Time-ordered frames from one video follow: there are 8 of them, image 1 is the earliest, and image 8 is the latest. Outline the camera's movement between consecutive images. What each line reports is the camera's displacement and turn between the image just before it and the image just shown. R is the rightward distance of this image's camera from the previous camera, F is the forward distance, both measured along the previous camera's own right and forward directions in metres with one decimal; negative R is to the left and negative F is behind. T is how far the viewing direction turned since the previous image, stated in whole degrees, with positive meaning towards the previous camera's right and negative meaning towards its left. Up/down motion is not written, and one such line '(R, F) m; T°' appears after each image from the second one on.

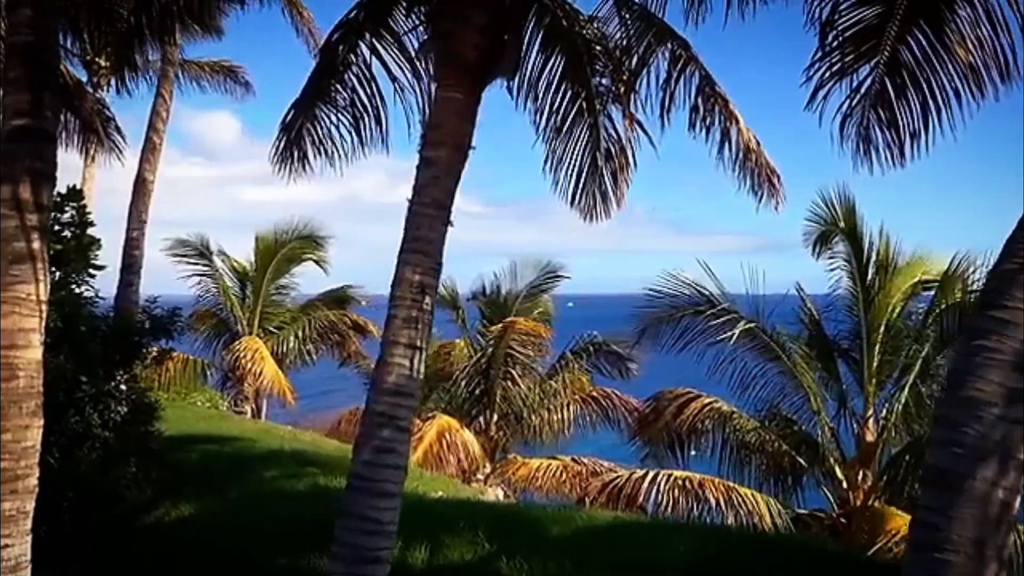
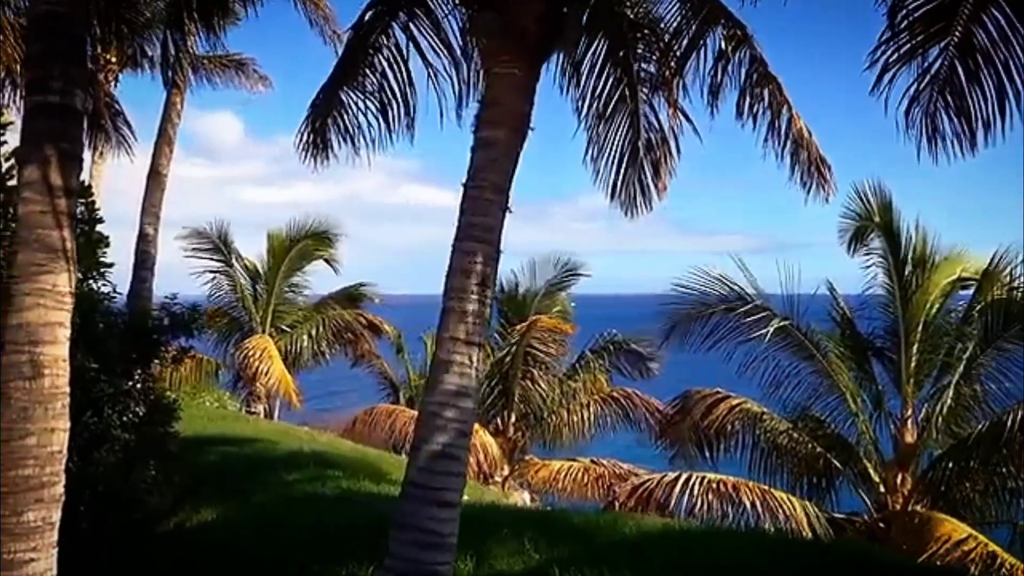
(-0.3, +0.4) m; 0°
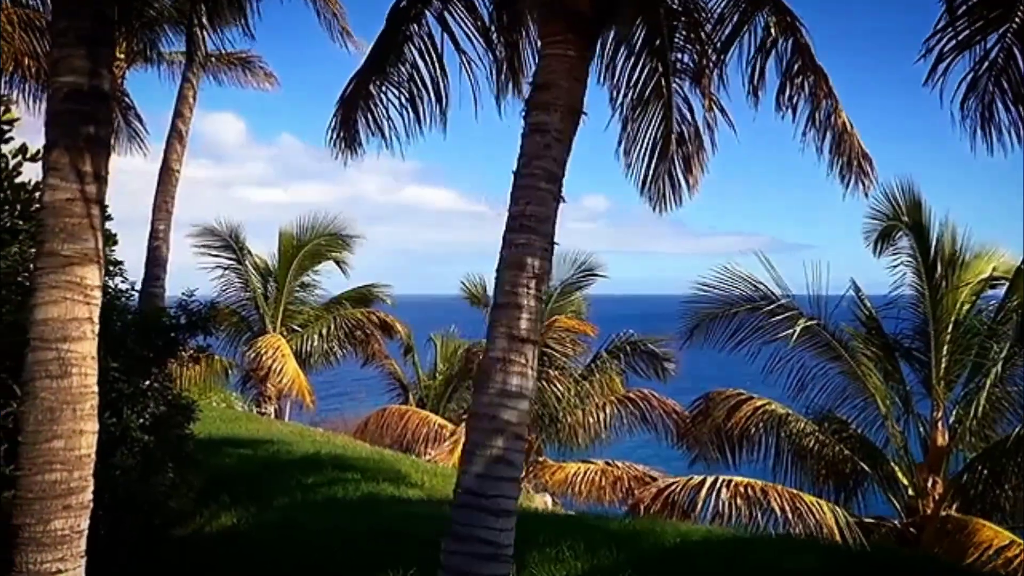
(-0.2, +0.3) m; 0°
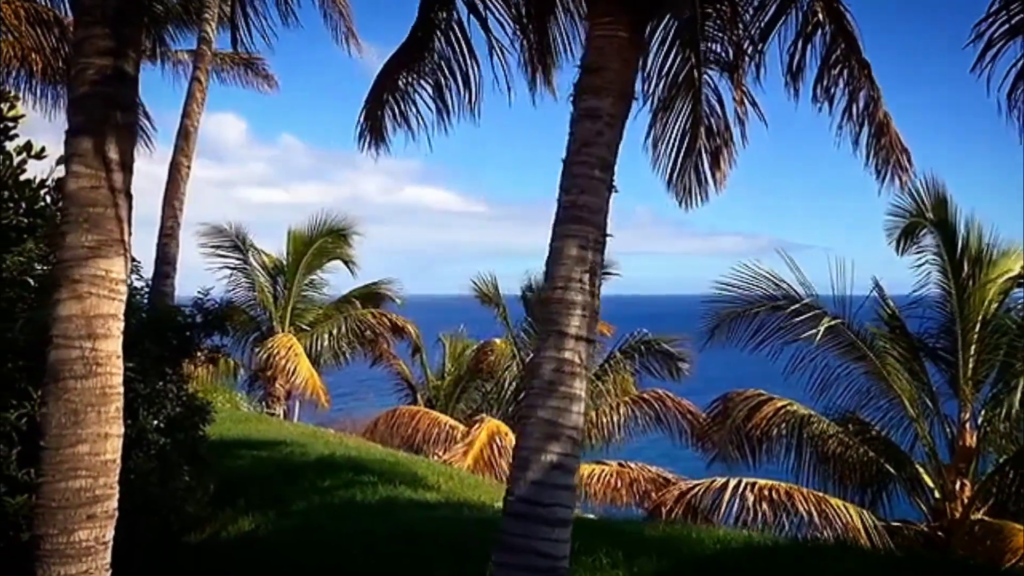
(-0.2, +0.2) m; 0°
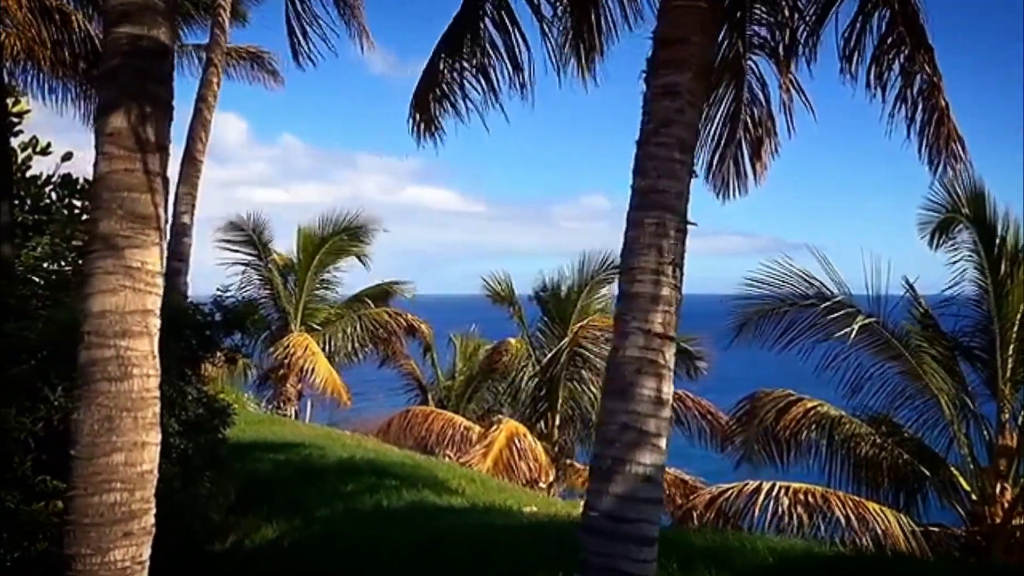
(-0.2, +0.3) m; 0°
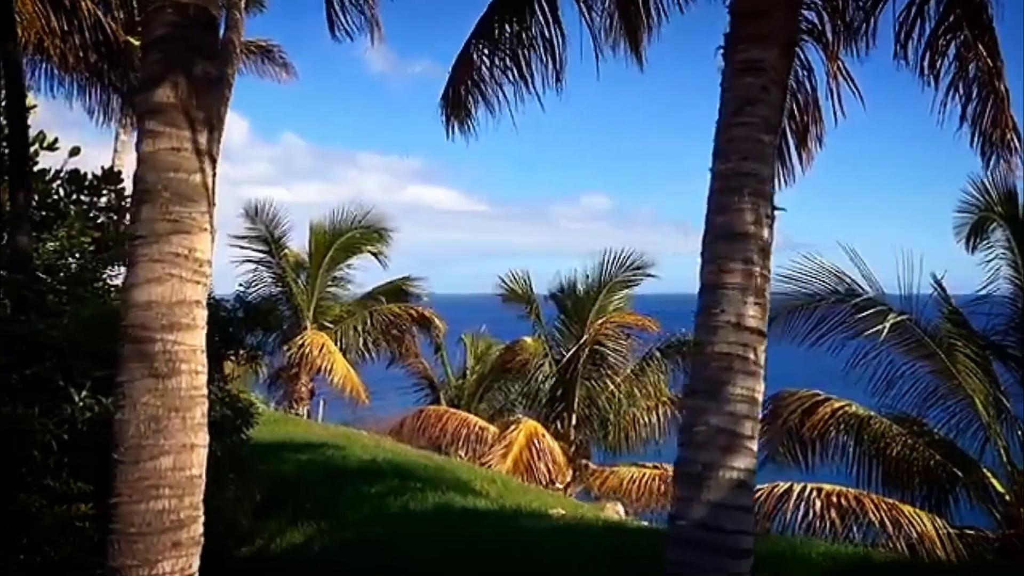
(-0.2, +0.2) m; 0°
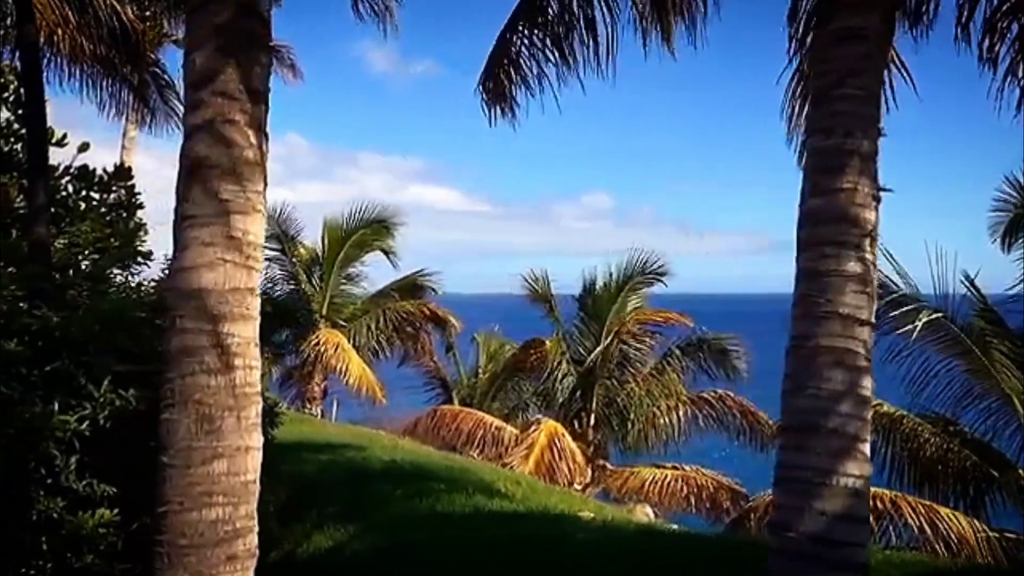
(-0.2, +0.3) m; 0°
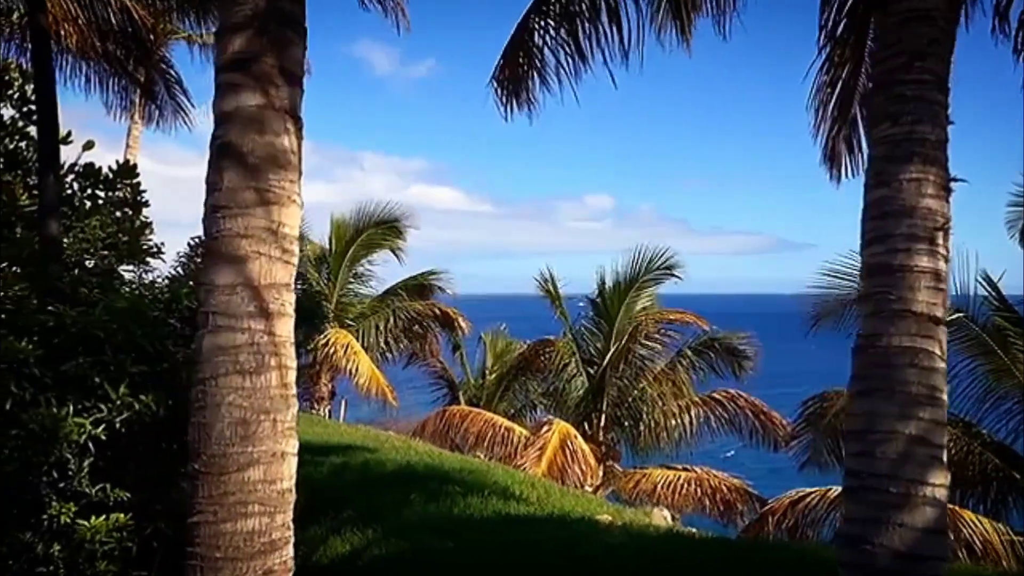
(-0.1, +0.2) m; 0°
